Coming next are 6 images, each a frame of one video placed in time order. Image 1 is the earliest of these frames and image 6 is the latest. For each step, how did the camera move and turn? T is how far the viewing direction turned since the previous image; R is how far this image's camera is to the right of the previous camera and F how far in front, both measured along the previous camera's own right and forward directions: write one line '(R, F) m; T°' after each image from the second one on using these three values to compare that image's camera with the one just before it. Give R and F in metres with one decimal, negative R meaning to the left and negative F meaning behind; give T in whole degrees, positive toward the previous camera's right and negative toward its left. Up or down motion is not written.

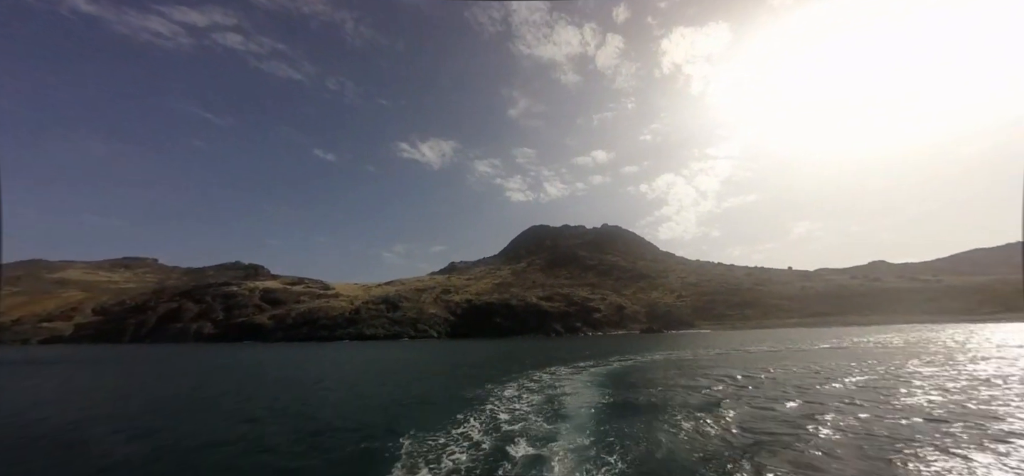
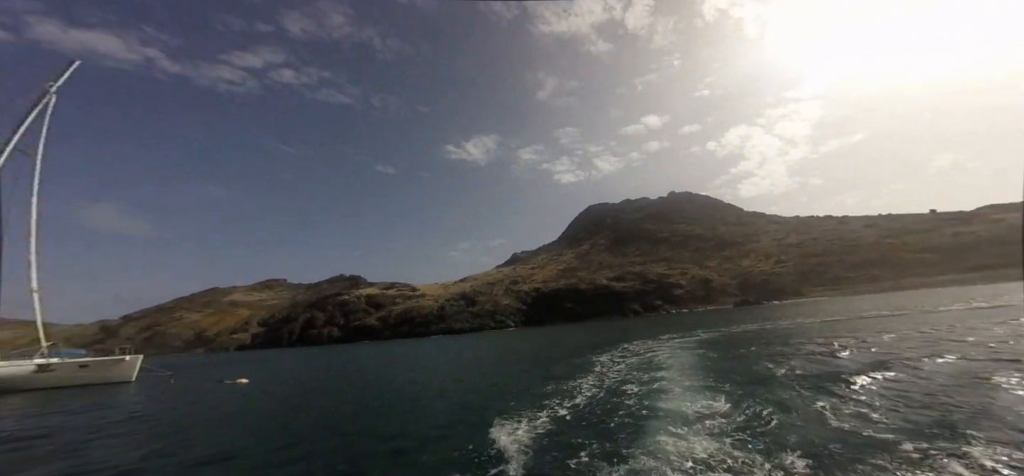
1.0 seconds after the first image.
(-1.2, +0.4) m; -9°
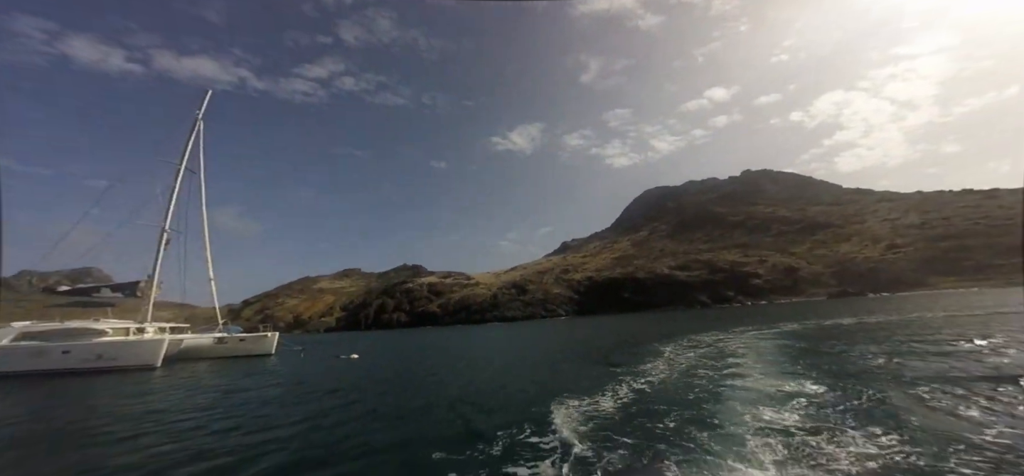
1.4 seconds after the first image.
(-0.5, +1.3) m; -8°
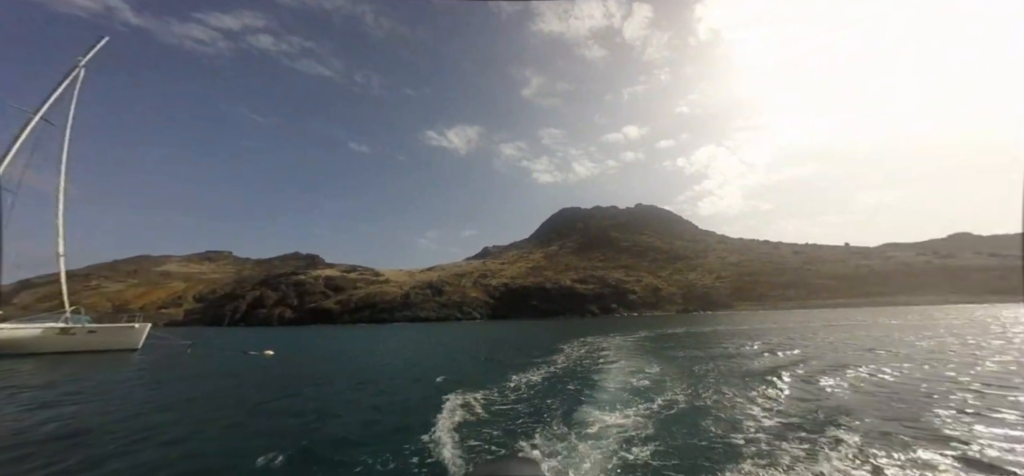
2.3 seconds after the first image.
(+1.0, -2.4) m; +13°
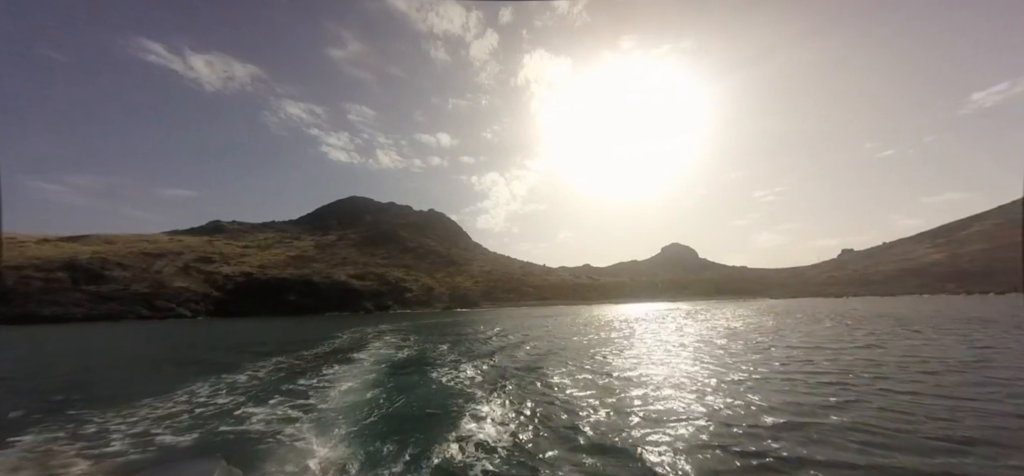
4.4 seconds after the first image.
(+2.0, -1.1) m; +32°
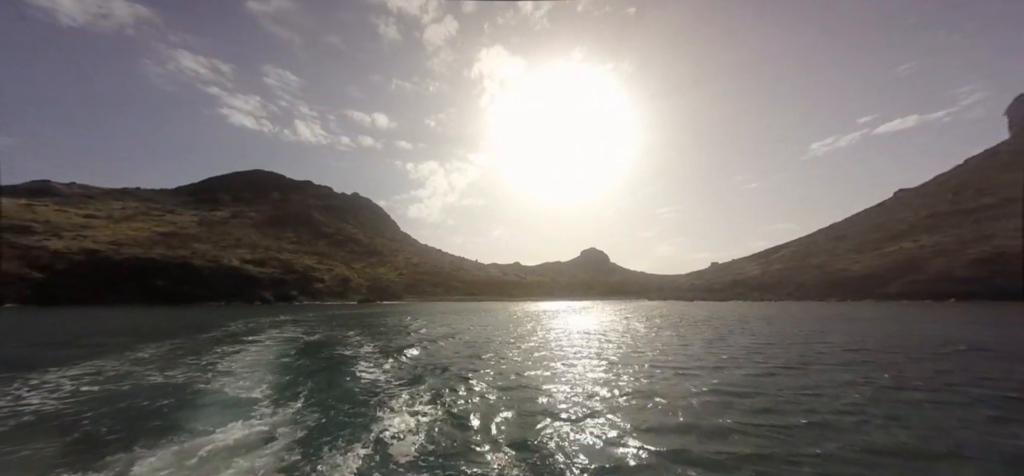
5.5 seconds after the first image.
(+0.8, +1.4) m; +11°
